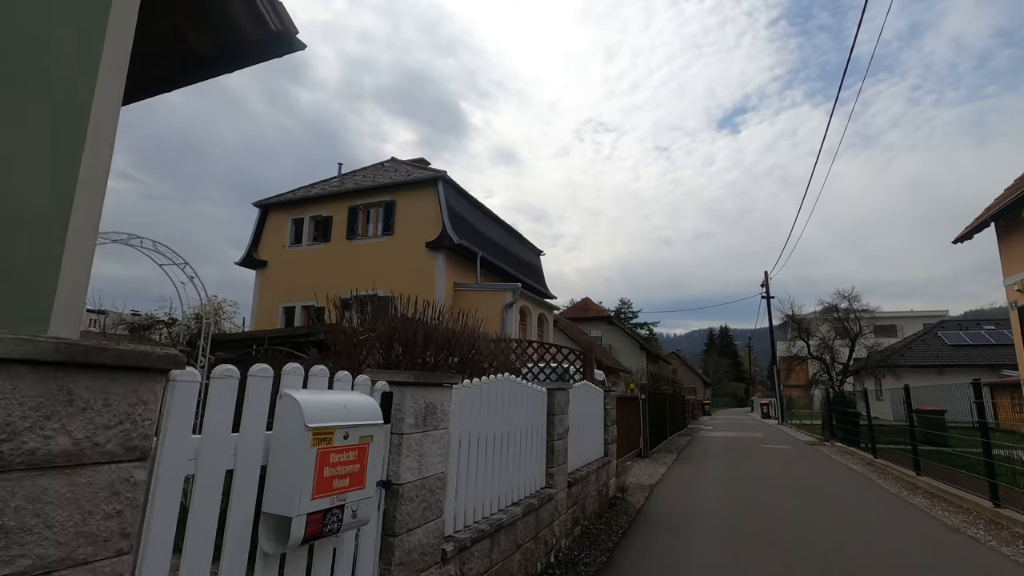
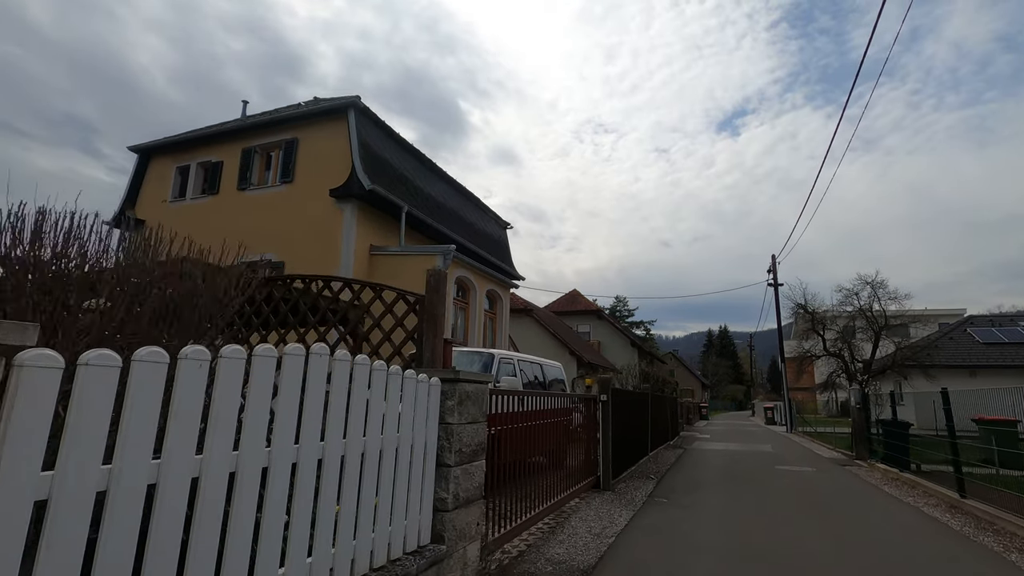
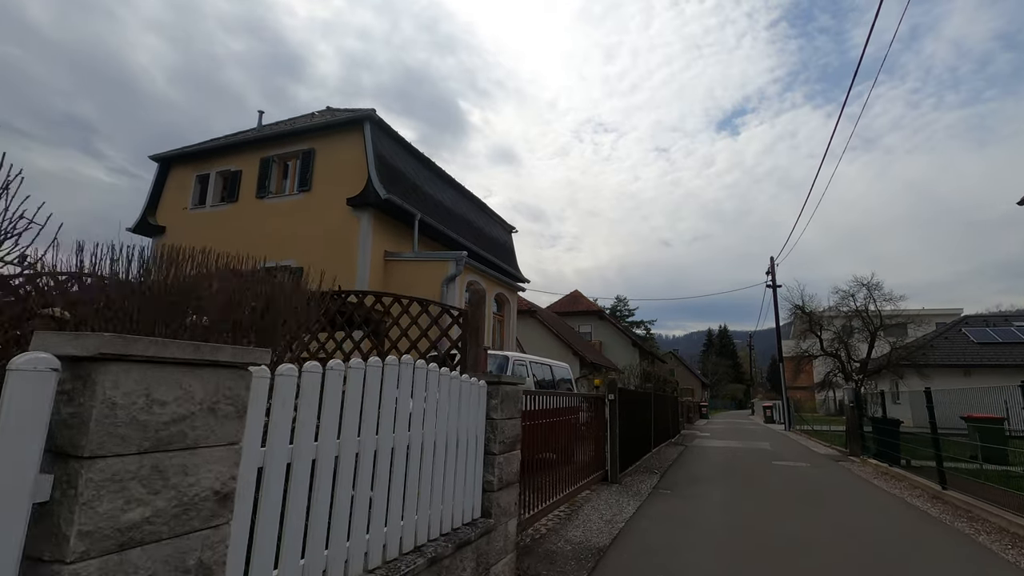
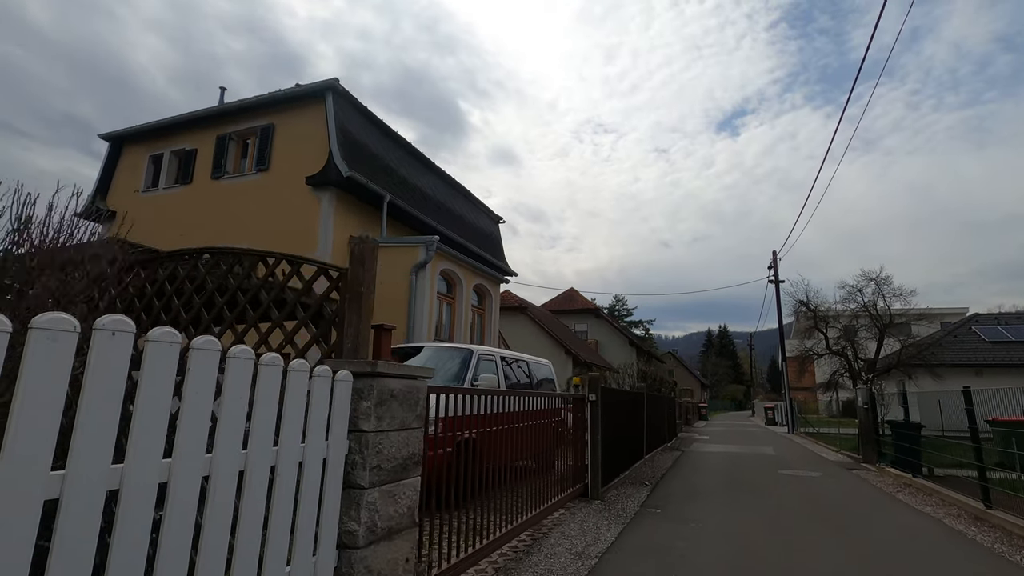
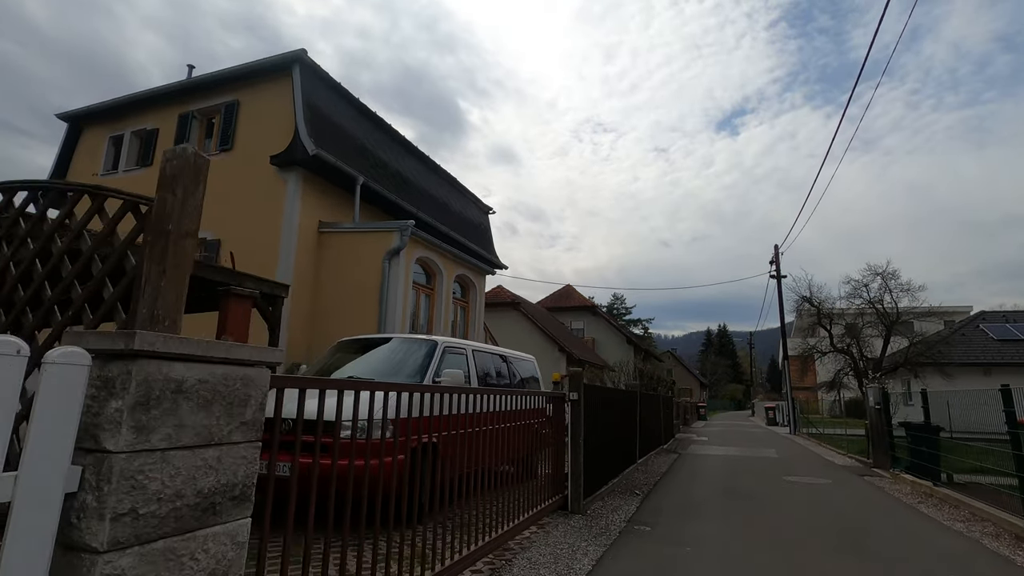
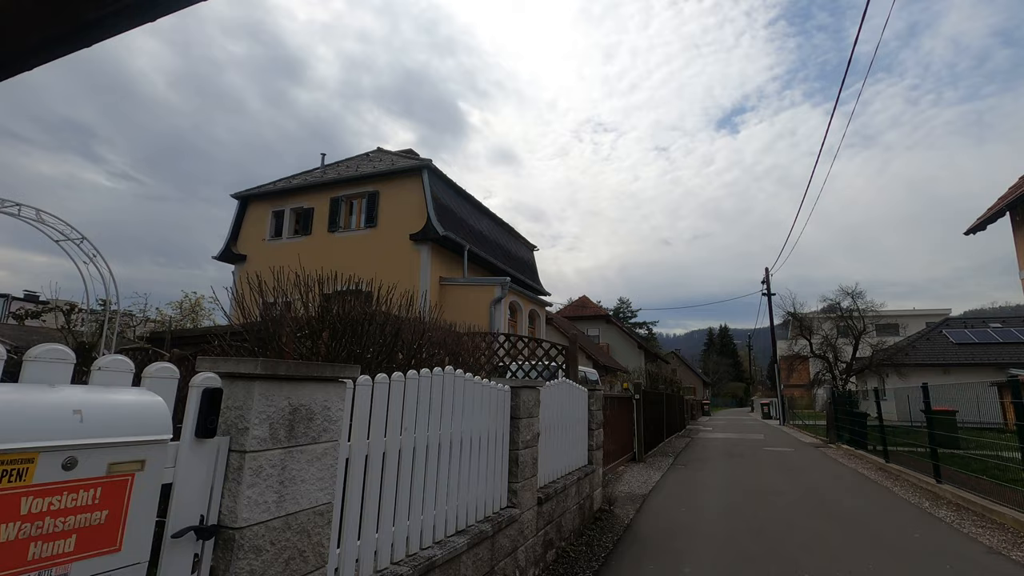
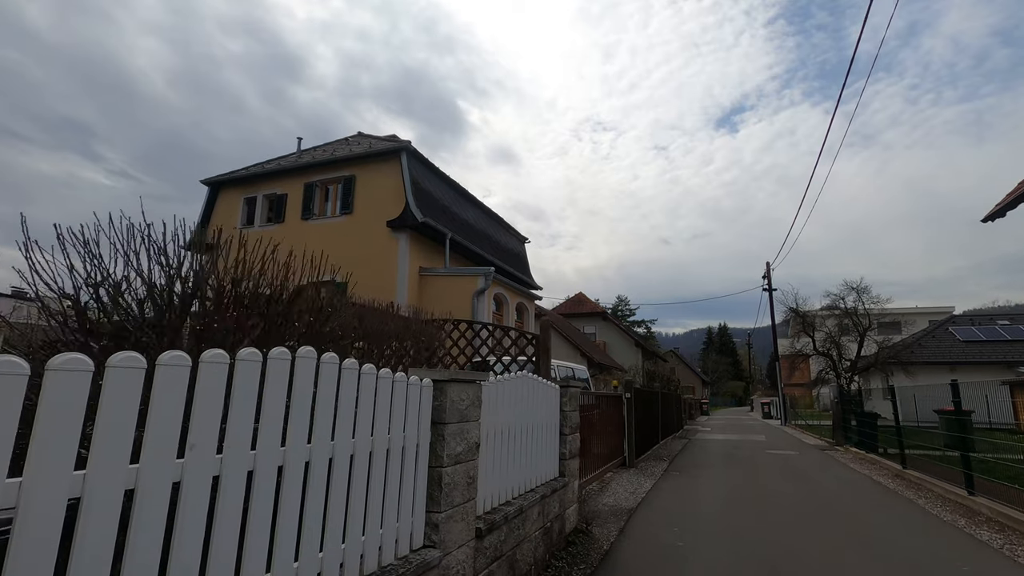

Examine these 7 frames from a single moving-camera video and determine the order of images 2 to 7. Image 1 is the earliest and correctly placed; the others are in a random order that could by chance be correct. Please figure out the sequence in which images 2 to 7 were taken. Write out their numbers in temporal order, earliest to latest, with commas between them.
6, 7, 3, 2, 4, 5
